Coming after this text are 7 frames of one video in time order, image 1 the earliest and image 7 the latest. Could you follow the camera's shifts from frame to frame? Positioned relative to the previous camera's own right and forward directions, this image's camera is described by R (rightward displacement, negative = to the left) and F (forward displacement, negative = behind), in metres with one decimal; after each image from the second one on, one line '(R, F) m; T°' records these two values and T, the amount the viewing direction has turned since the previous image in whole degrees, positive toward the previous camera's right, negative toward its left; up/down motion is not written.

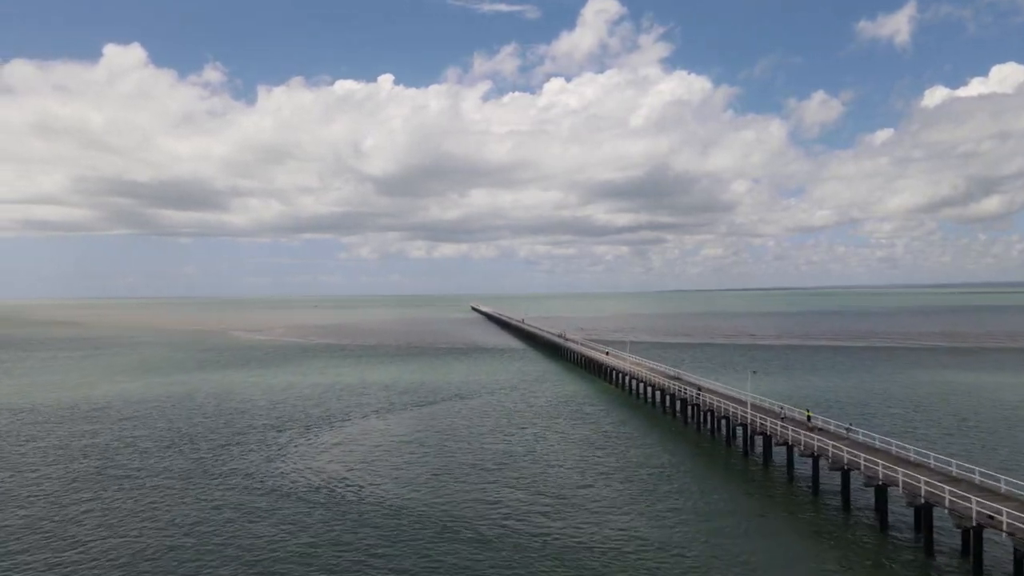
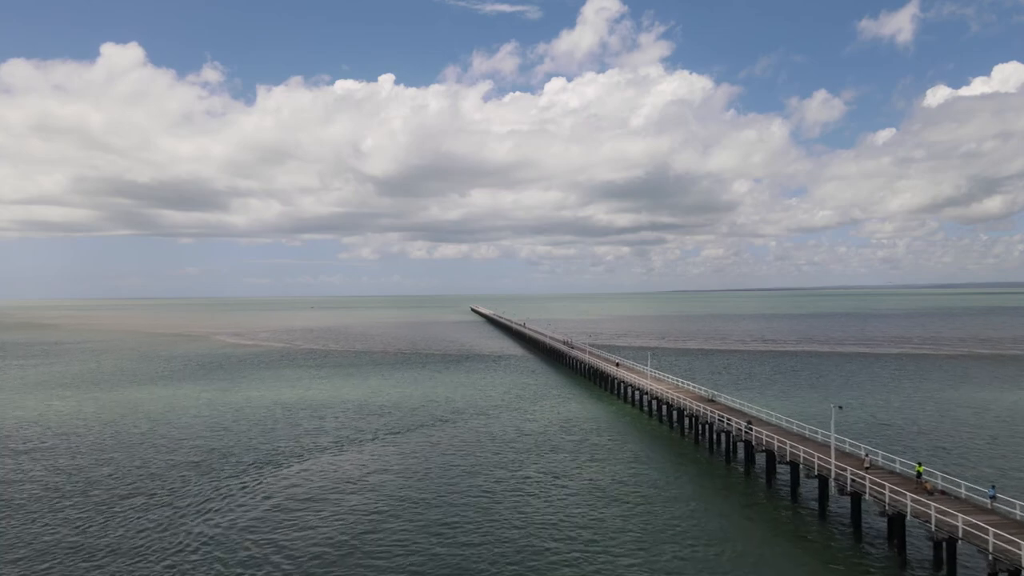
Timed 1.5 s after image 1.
(+0.5, +7.4) m; 0°
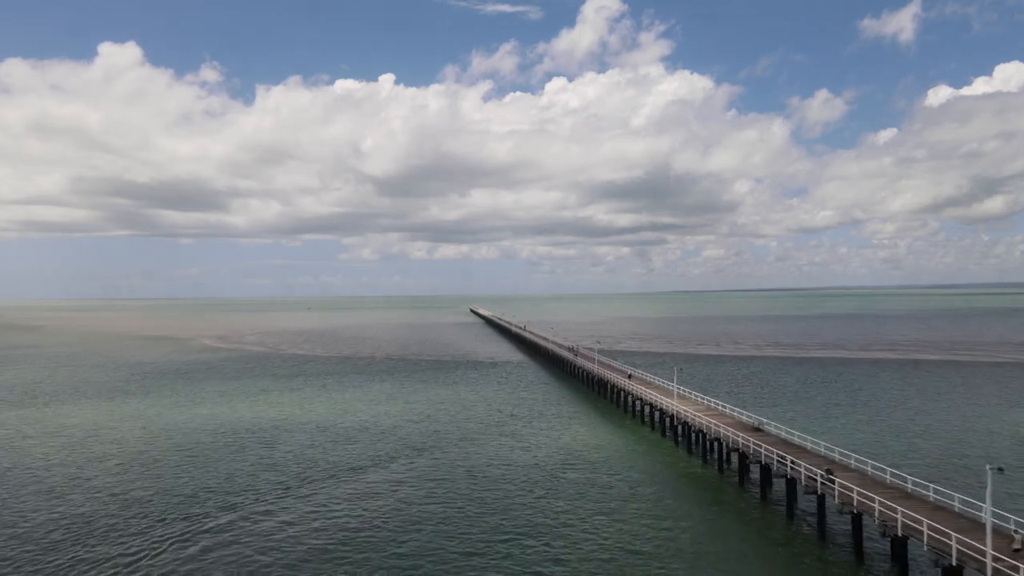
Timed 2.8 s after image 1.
(+0.3, +7.5) m; 0°
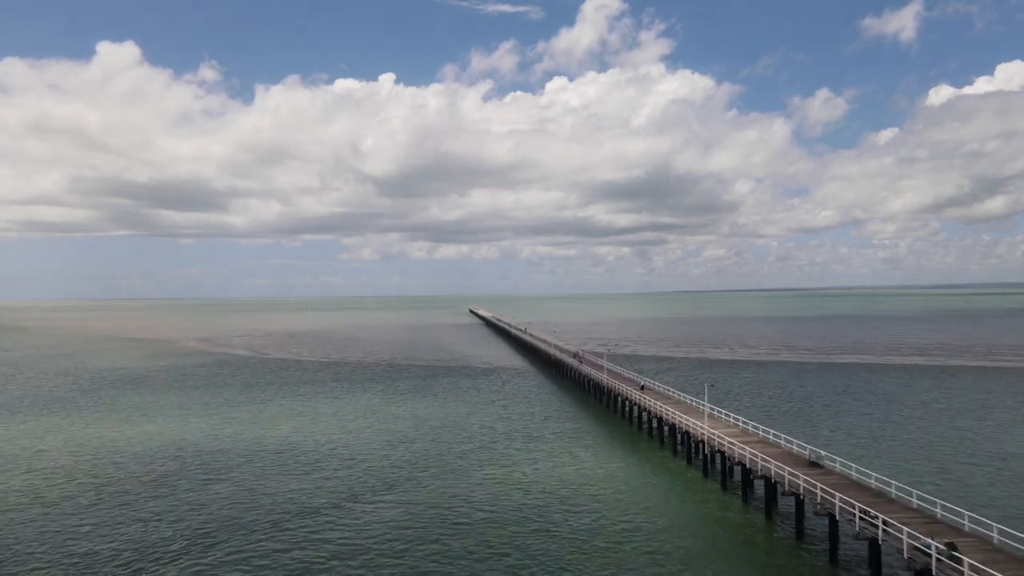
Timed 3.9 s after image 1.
(+0.2, +6.0) m; 0°
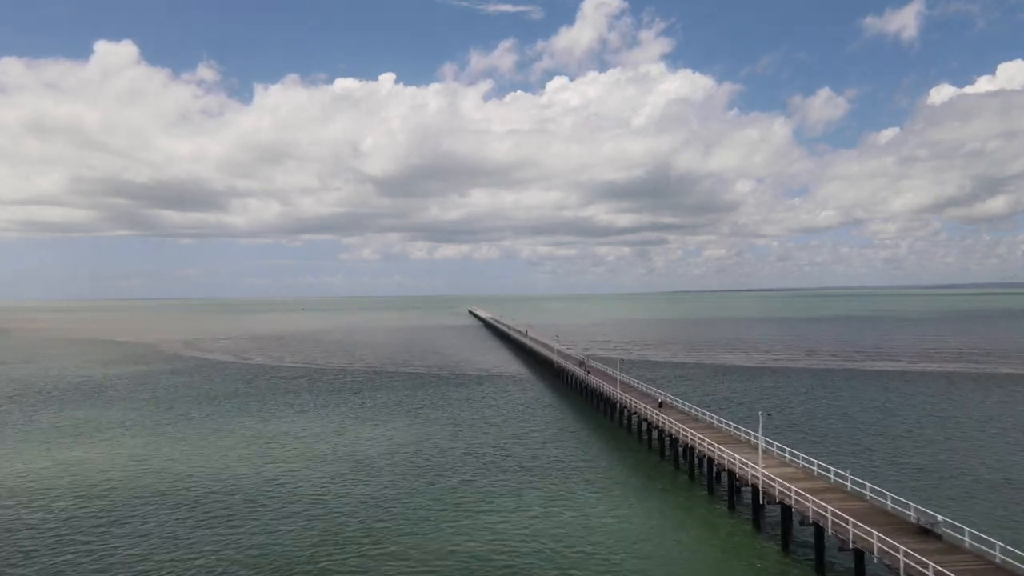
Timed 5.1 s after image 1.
(+0.2, +6.8) m; 0°
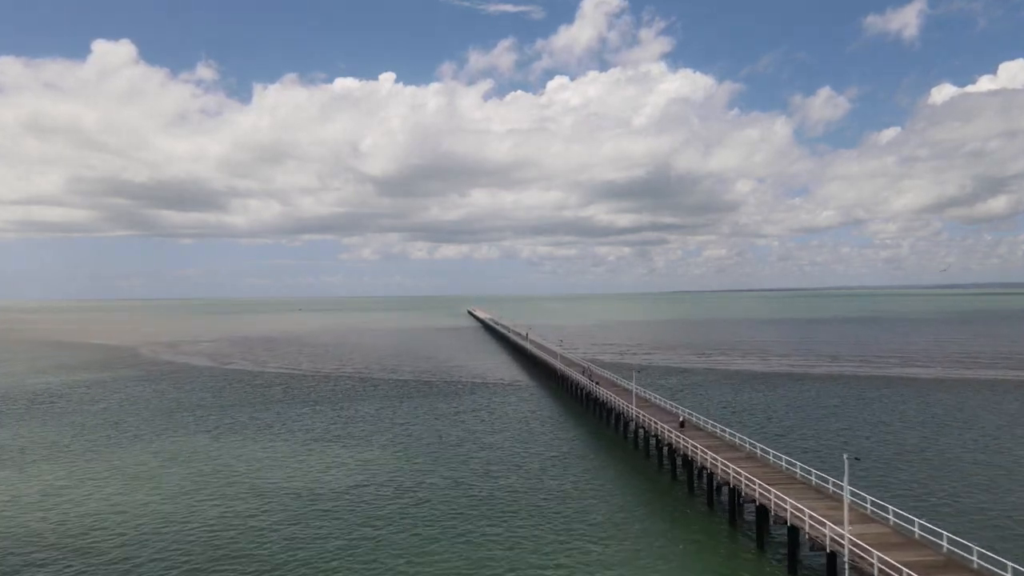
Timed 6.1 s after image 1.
(+0.2, +6.3) m; 0°
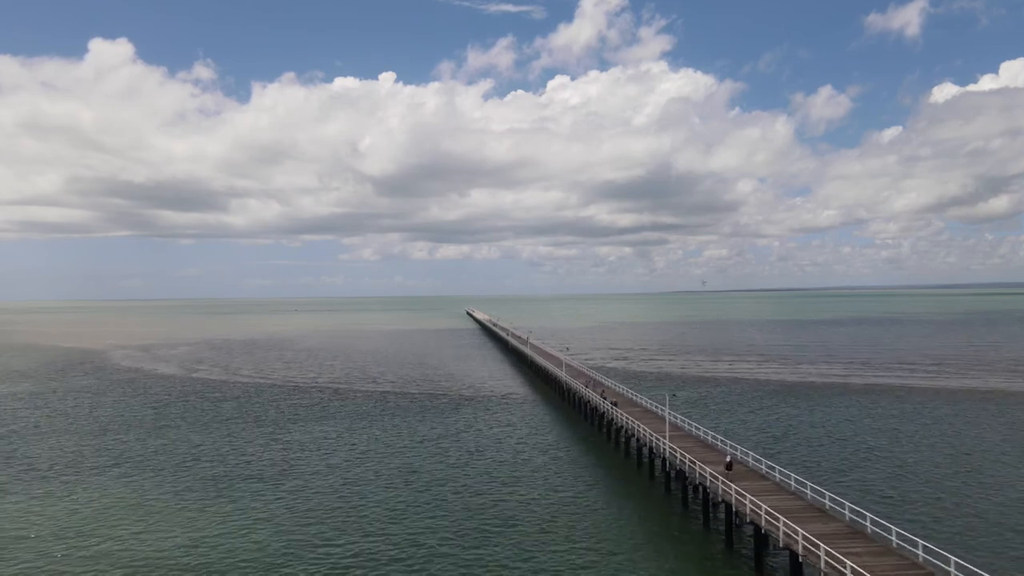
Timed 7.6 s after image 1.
(+0.4, +7.2) m; 0°
